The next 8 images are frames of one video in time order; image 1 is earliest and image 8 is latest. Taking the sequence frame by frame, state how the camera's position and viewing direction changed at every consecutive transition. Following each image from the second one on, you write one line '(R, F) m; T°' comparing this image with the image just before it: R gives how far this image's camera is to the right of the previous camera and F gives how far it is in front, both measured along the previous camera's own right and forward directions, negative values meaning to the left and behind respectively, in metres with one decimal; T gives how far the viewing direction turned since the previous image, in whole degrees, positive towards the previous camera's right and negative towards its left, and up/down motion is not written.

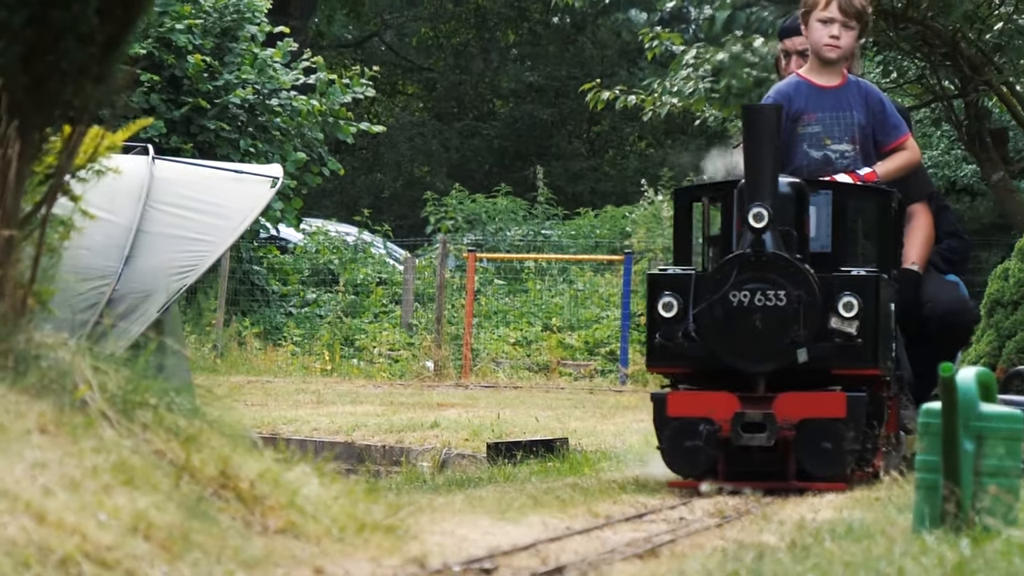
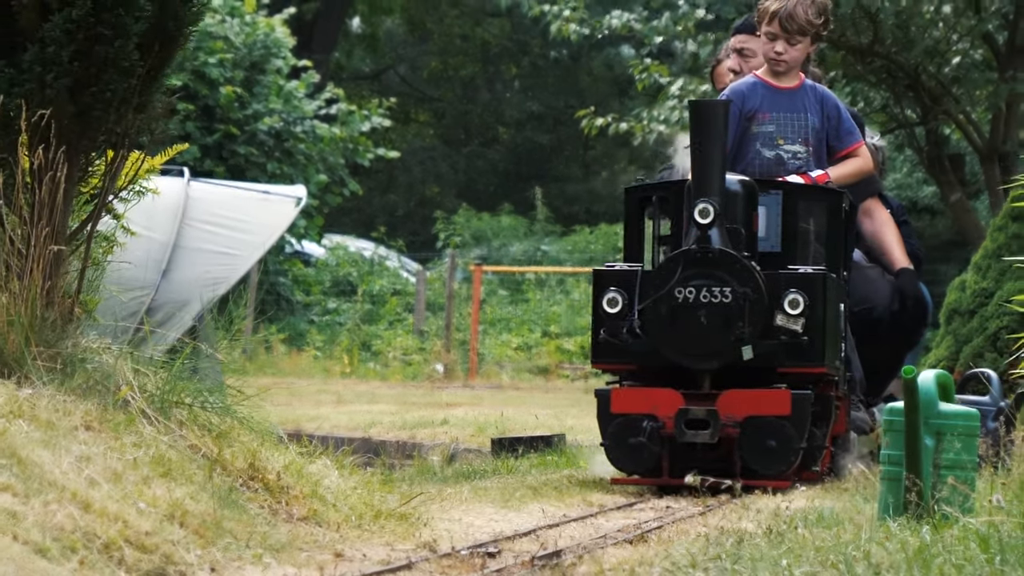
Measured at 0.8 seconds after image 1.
(0.0, -0.6) m; 0°
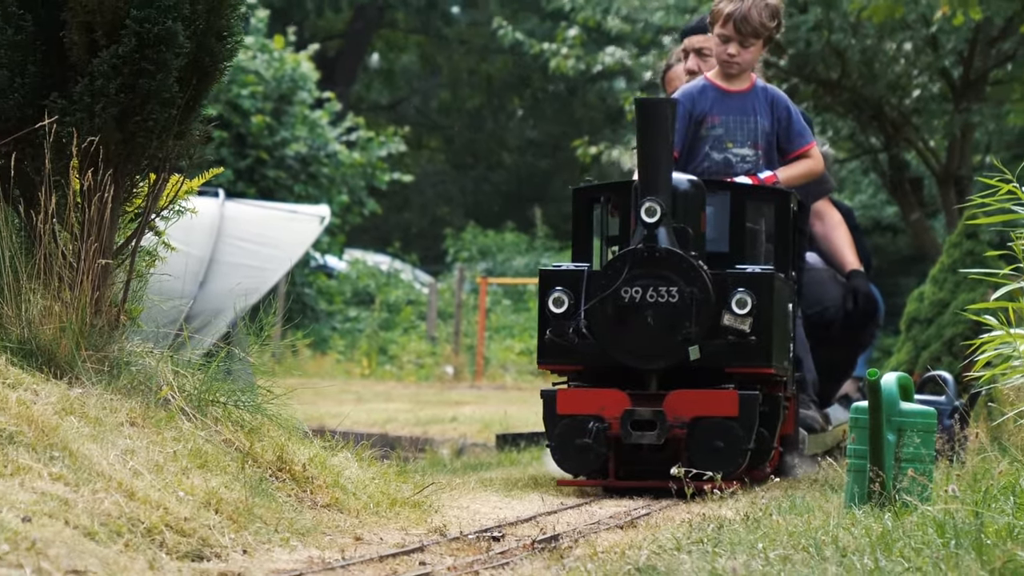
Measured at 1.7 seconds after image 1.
(0.0, -0.7) m; 0°
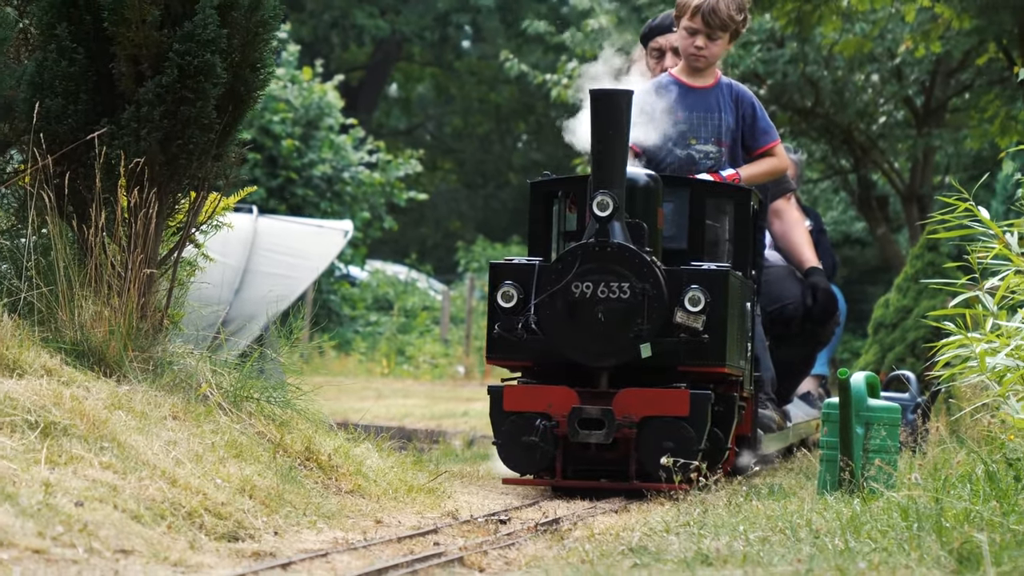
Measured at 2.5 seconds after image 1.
(0.0, -0.7) m; 0°
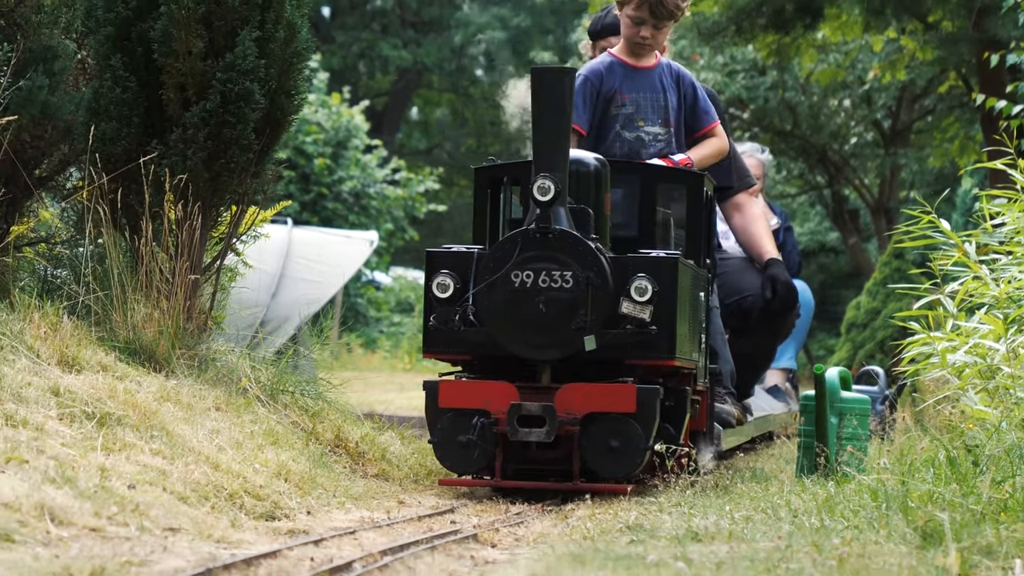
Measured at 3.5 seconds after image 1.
(0.0, -0.8) m; 0°
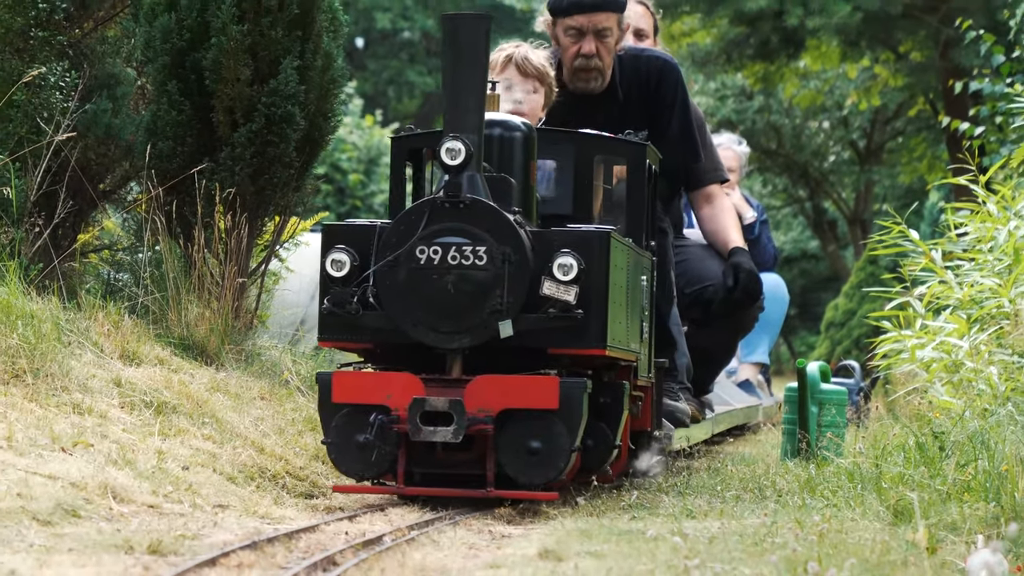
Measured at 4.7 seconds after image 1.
(+0.1, -1.0) m; -1°
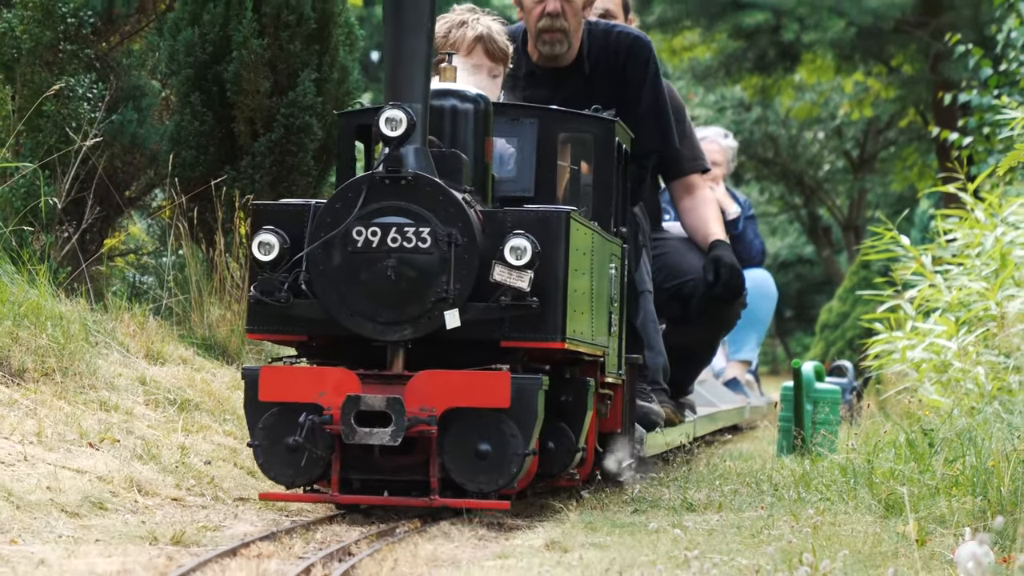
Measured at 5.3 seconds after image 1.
(0.0, -0.4) m; 0°
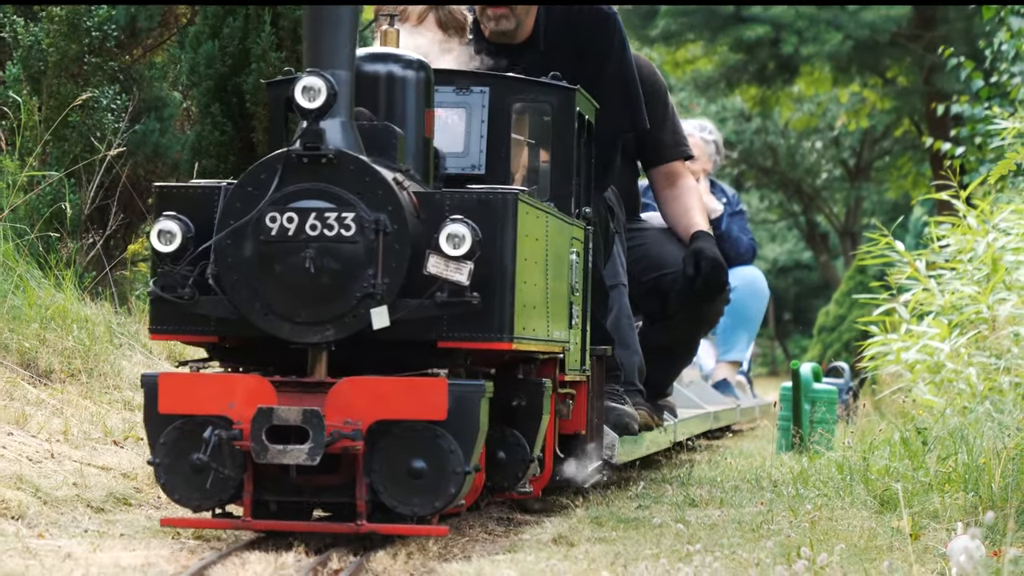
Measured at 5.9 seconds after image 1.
(0.0, -0.4) m; 0°
